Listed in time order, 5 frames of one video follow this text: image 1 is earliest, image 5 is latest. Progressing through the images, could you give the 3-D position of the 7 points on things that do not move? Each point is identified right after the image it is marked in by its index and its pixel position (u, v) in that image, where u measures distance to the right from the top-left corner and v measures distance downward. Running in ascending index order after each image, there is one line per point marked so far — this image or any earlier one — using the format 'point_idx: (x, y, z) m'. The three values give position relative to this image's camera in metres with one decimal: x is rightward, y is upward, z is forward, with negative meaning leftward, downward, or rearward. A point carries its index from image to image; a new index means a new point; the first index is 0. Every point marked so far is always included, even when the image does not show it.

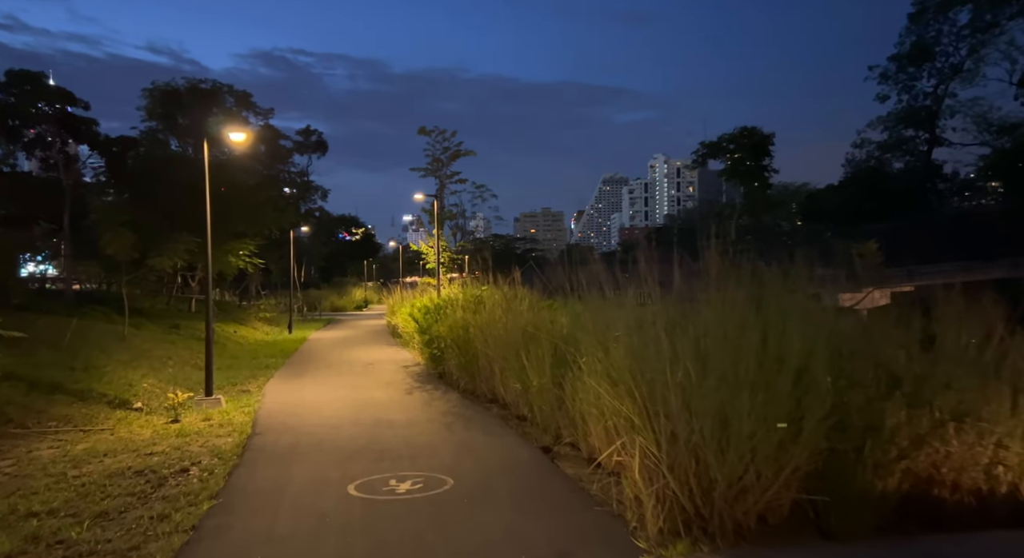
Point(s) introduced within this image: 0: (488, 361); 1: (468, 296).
0: (-0.4, -1.3, +11.3) m
1: (-0.8, -0.3, +14.0) m
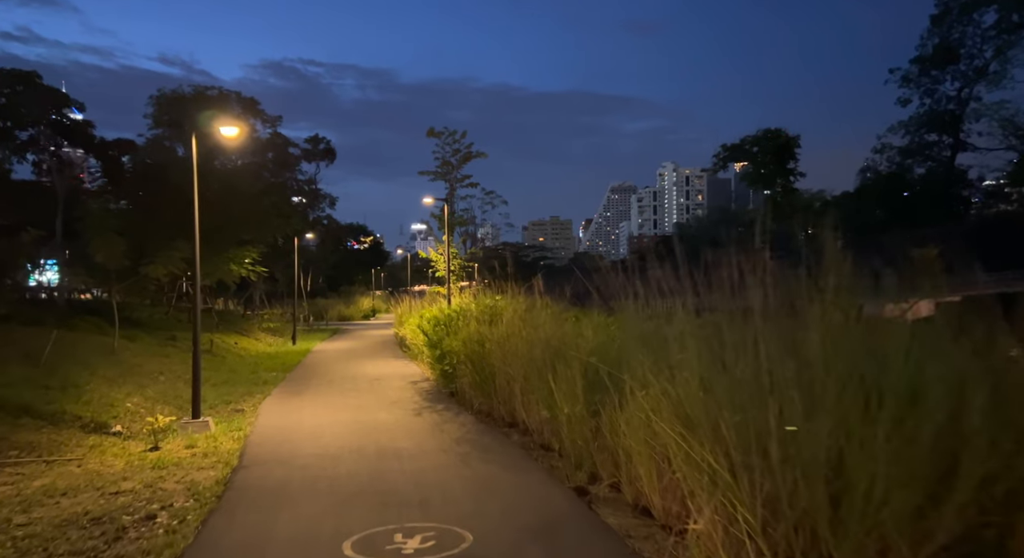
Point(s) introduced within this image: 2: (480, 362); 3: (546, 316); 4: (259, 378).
0: (-0.1, -1.4, +10.0) m
1: (-0.5, -0.5, +12.8) m
2: (-0.5, -1.3, +11.1) m
3: (+0.5, -0.5, +10.2) m
4: (-6.2, -2.4, +17.2) m
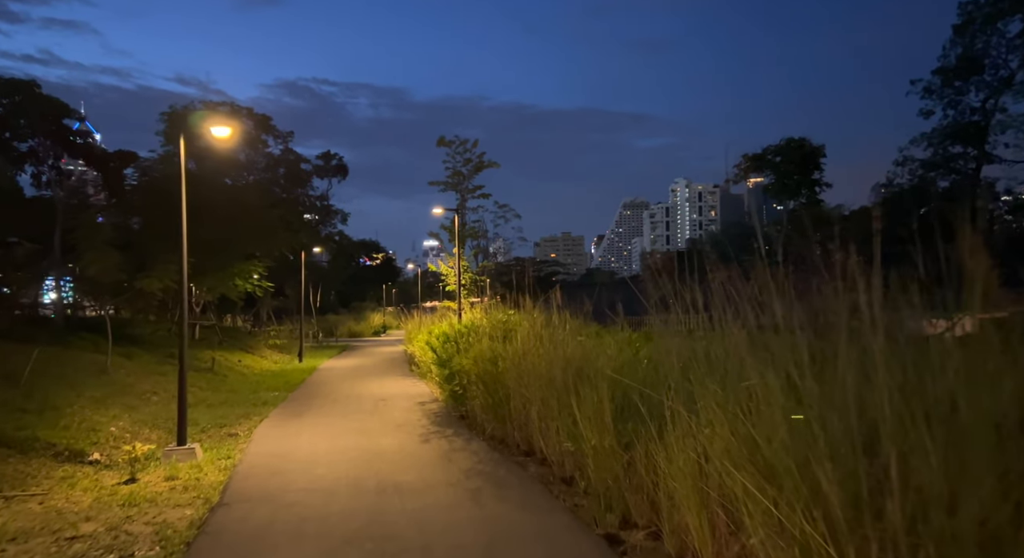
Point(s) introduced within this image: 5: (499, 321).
0: (+0.2, -1.6, +9.0) m
1: (-0.2, -0.7, +11.8) m
2: (-0.3, -1.5, +10.1) m
3: (+0.7, -0.7, +9.2) m
4: (-5.9, -2.8, +16.3) m
5: (-0.2, -0.7, +11.9) m
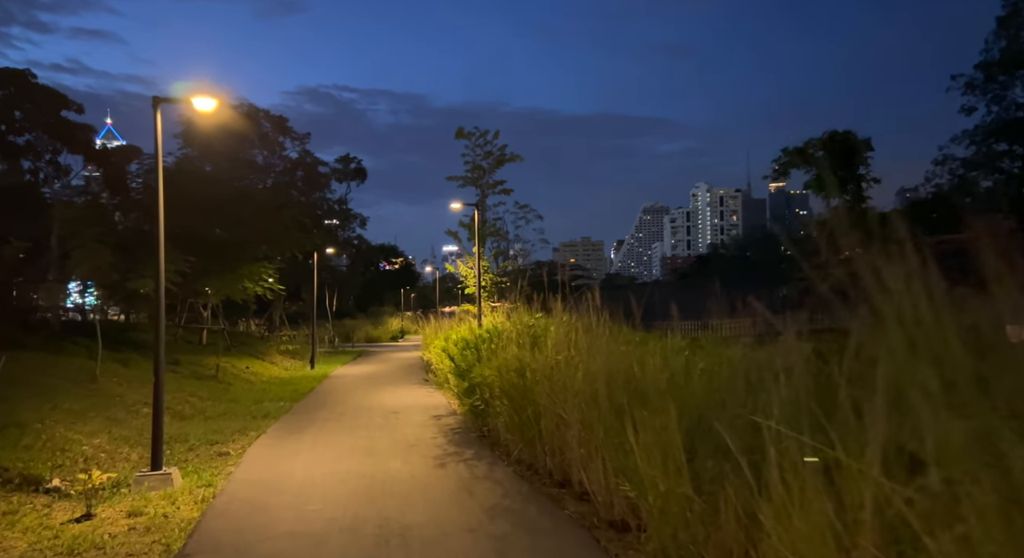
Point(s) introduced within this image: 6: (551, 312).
0: (+0.5, -1.5, +7.5) m
1: (+0.2, -0.7, +10.3) m
2: (+0.1, -1.5, +8.6) m
3: (+1.1, -0.7, +7.7) m
4: (-5.3, -2.8, +14.9) m
5: (+0.2, -0.7, +10.4) m
6: (+0.6, -0.5, +10.9) m
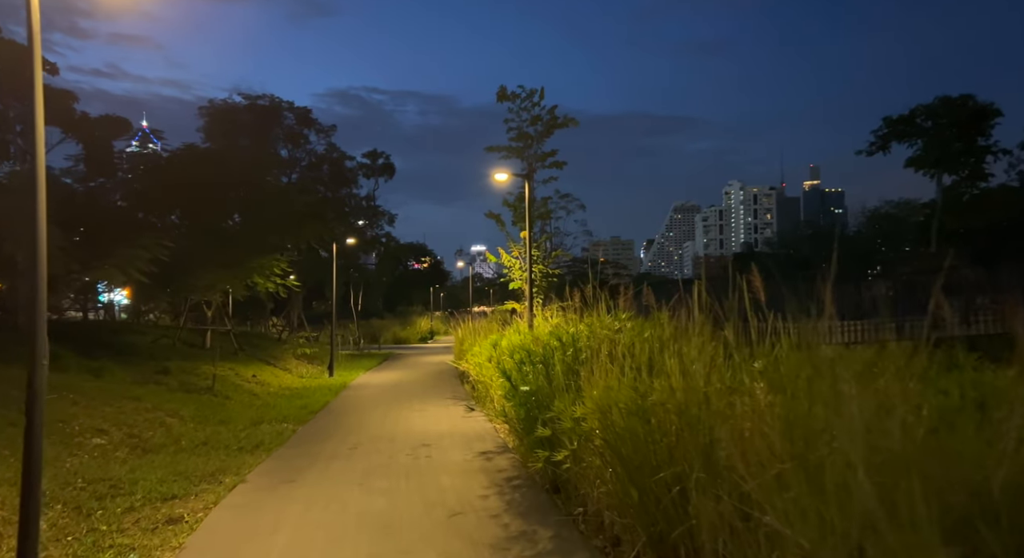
0: (+1.3, -1.4, +4.0) m
1: (+1.1, -0.5, +6.8) m
2: (+0.9, -1.3, +5.0) m
3: (+1.8, -0.5, +4.1) m
4: (-4.2, -2.6, +11.6) m
5: (+1.1, -0.5, +6.9) m
6: (+1.5, -0.3, +7.3) m
